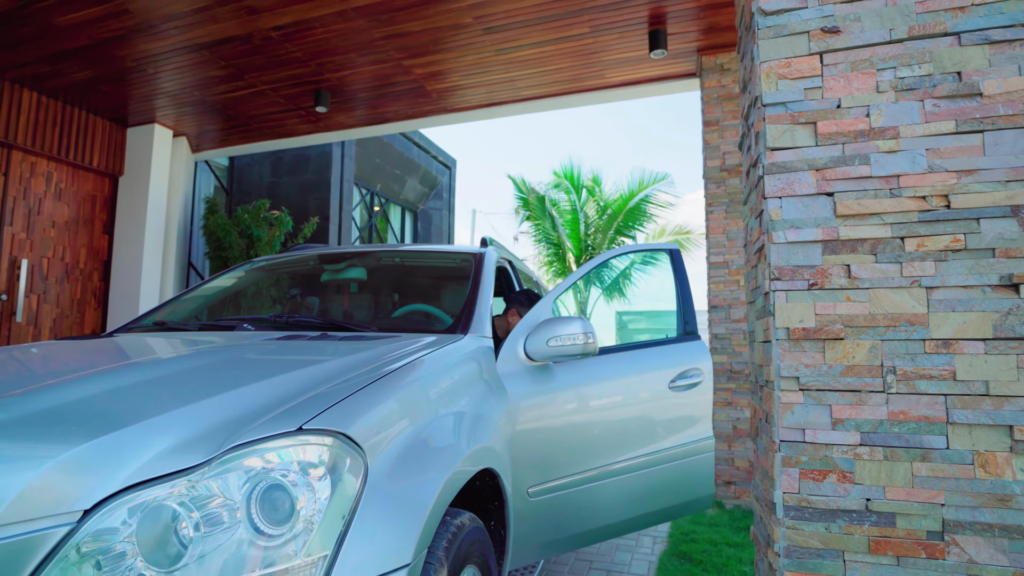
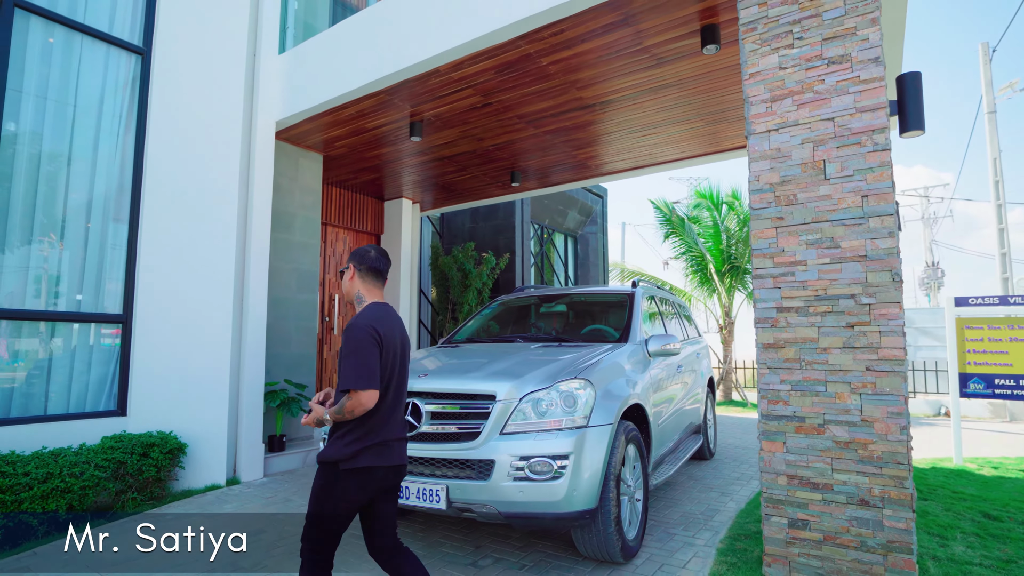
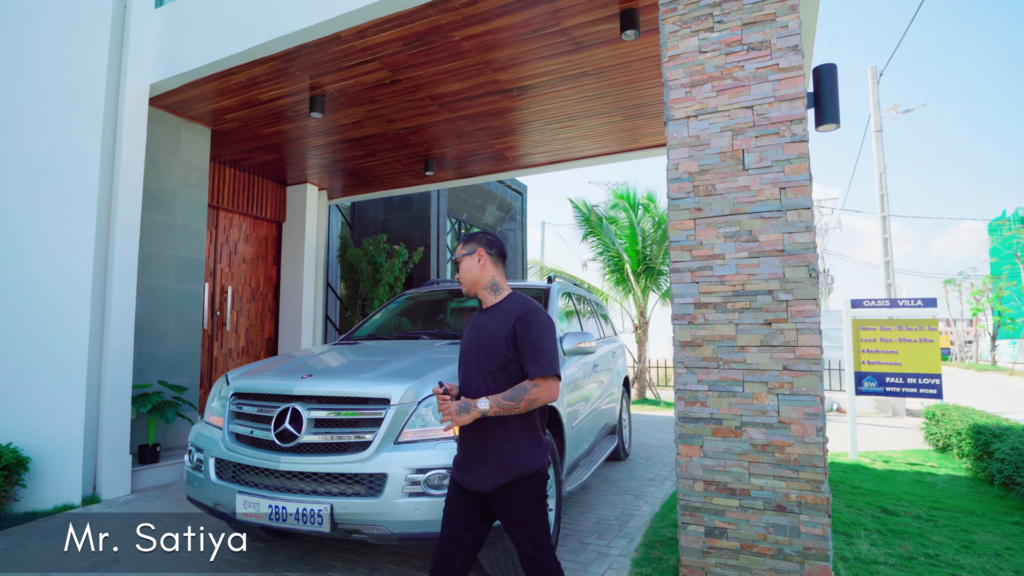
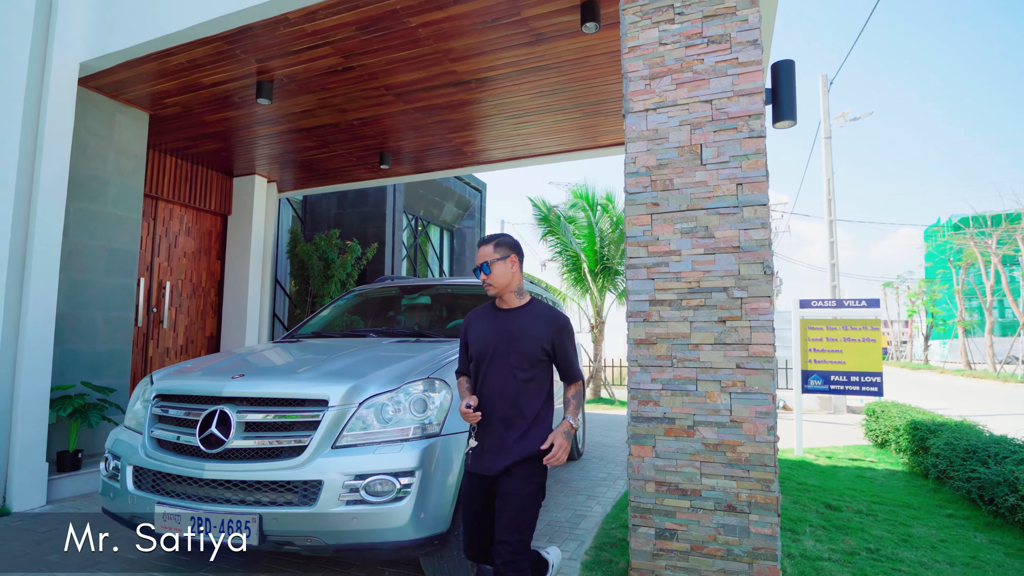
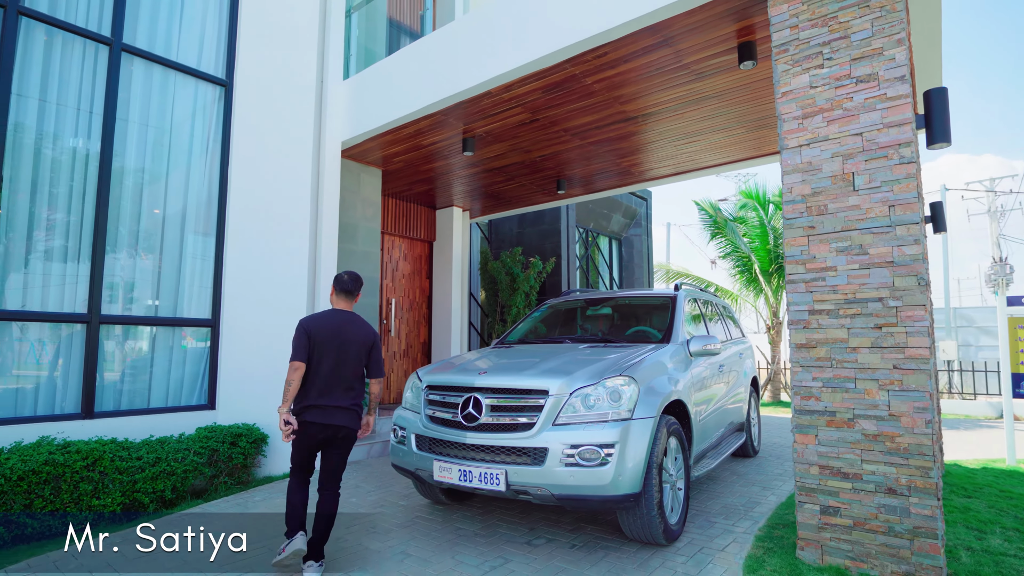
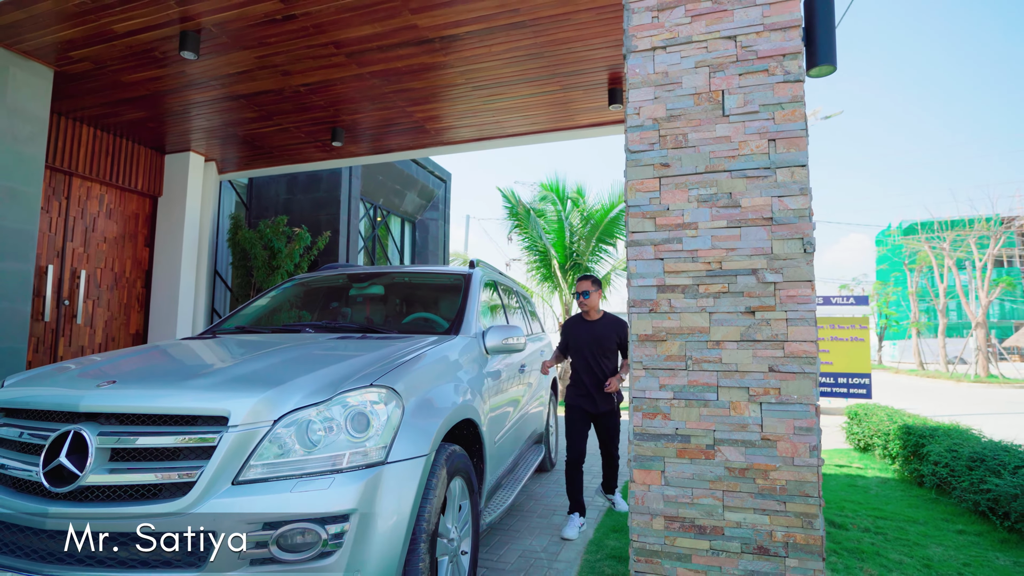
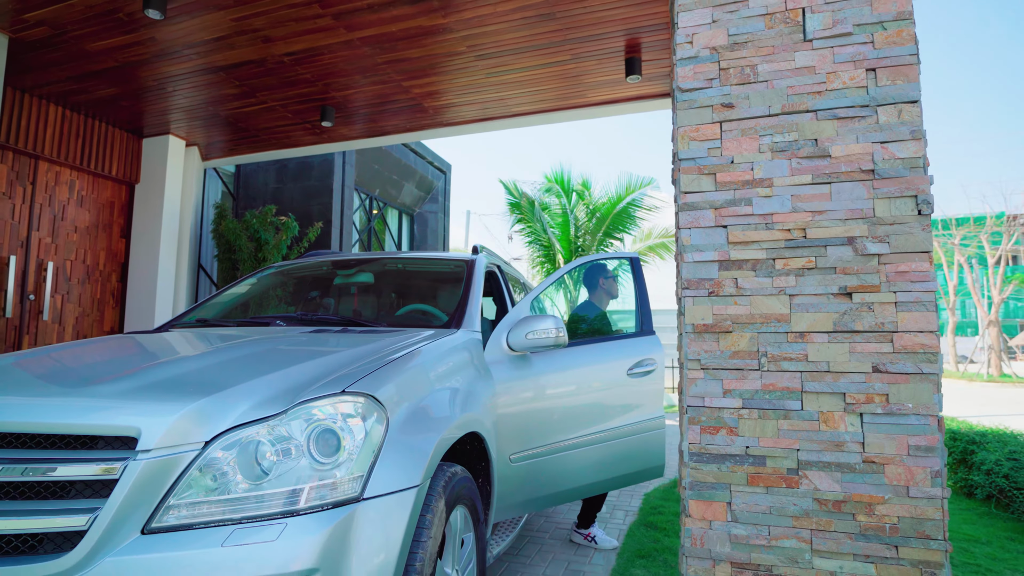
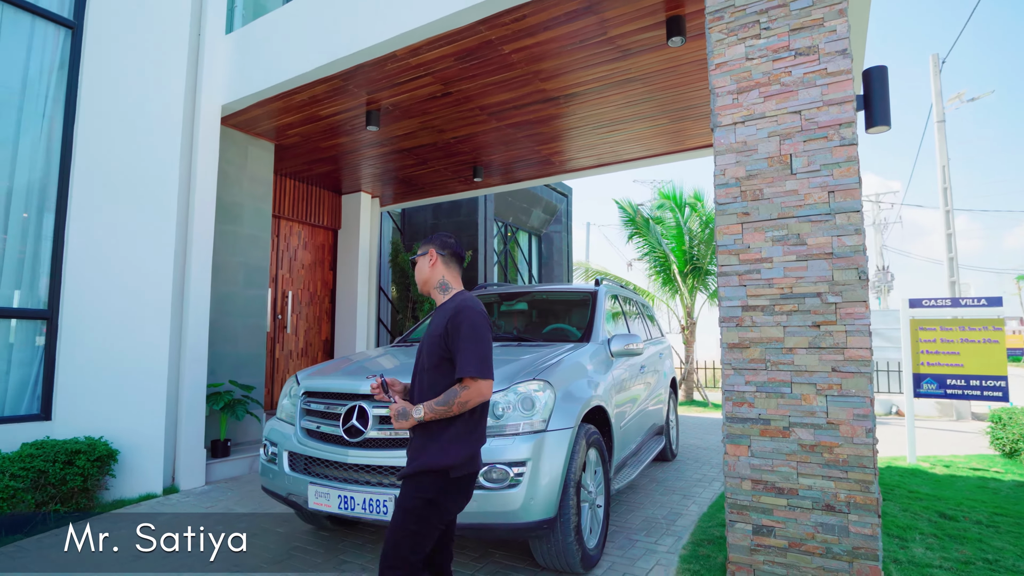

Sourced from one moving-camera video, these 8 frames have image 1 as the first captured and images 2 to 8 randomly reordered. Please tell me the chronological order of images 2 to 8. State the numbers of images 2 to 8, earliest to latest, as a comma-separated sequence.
7, 6, 4, 3, 8, 2, 5
